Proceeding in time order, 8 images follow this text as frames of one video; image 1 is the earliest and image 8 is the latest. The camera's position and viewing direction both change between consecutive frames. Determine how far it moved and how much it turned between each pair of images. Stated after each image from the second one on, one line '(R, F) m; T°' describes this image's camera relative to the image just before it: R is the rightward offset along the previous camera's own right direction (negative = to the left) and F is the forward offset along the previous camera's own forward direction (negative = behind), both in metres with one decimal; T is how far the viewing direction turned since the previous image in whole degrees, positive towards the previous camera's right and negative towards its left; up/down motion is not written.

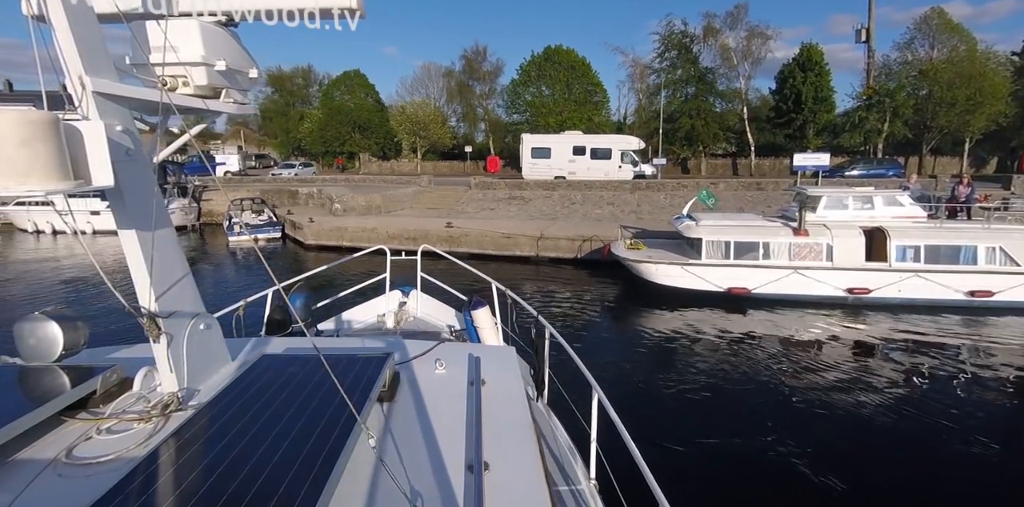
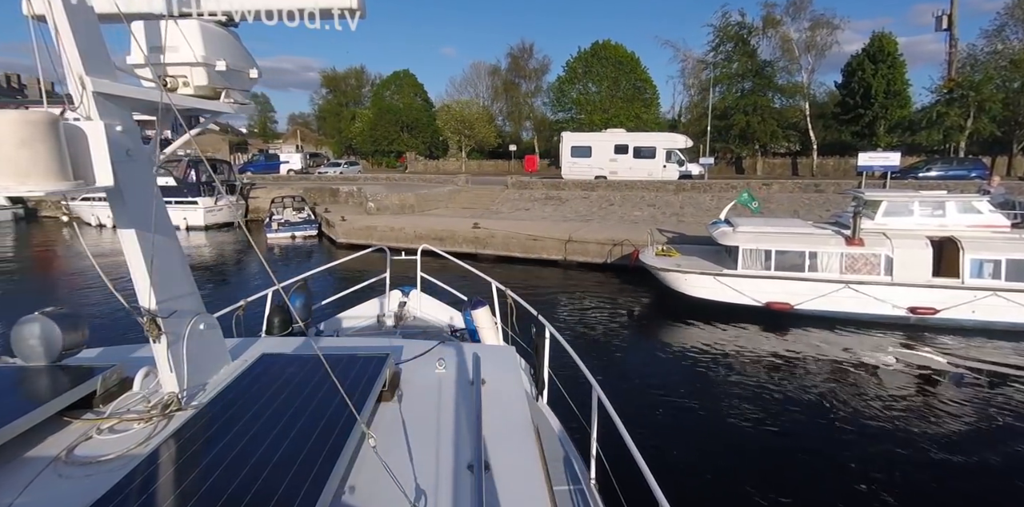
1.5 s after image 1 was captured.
(+0.6, +0.6) m; -6°
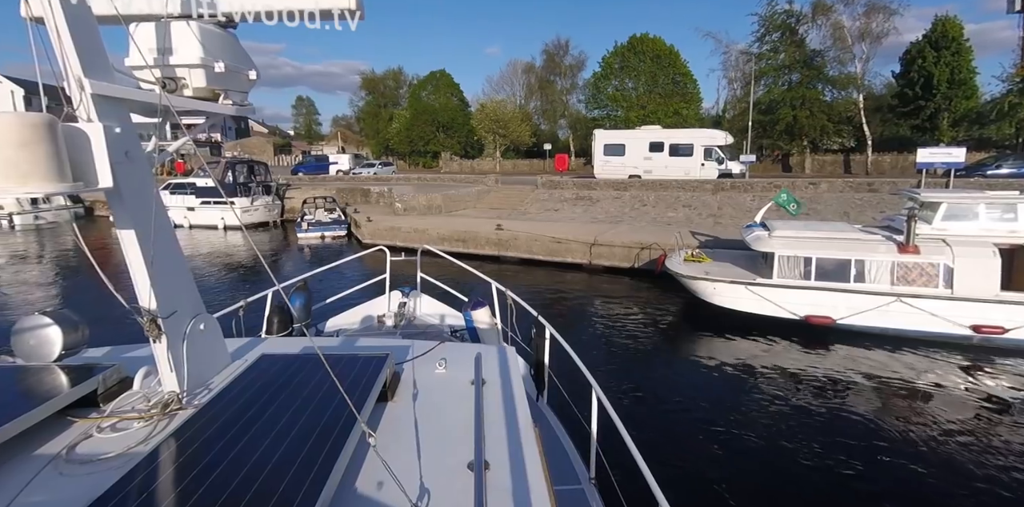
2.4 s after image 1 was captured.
(+0.4, +0.5) m; -4°
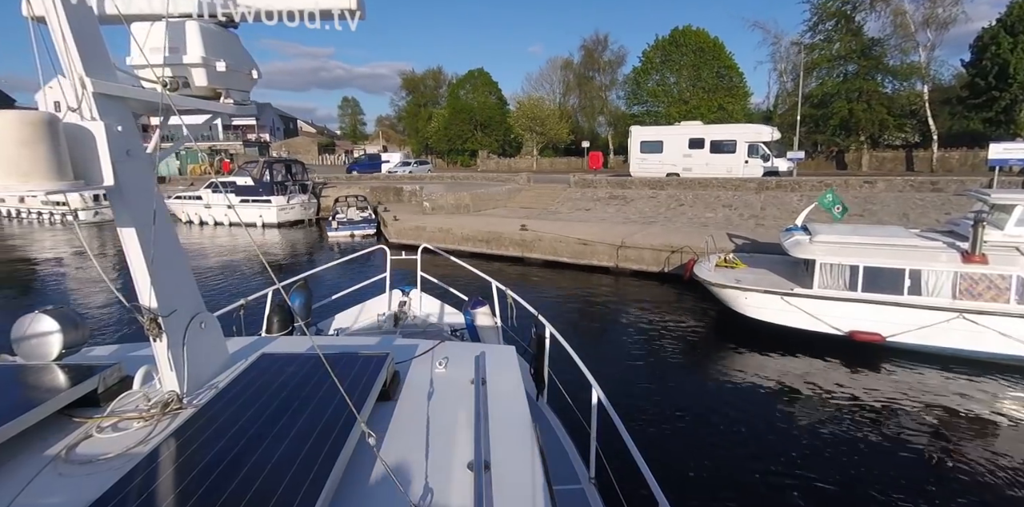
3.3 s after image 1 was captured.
(+0.4, +0.5) m; -5°
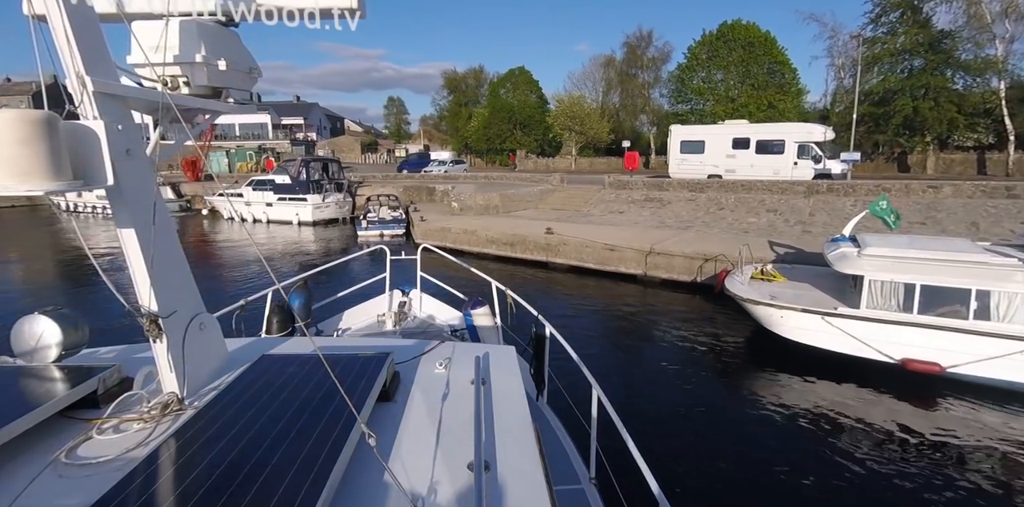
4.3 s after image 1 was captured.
(+0.4, +0.5) m; -5°
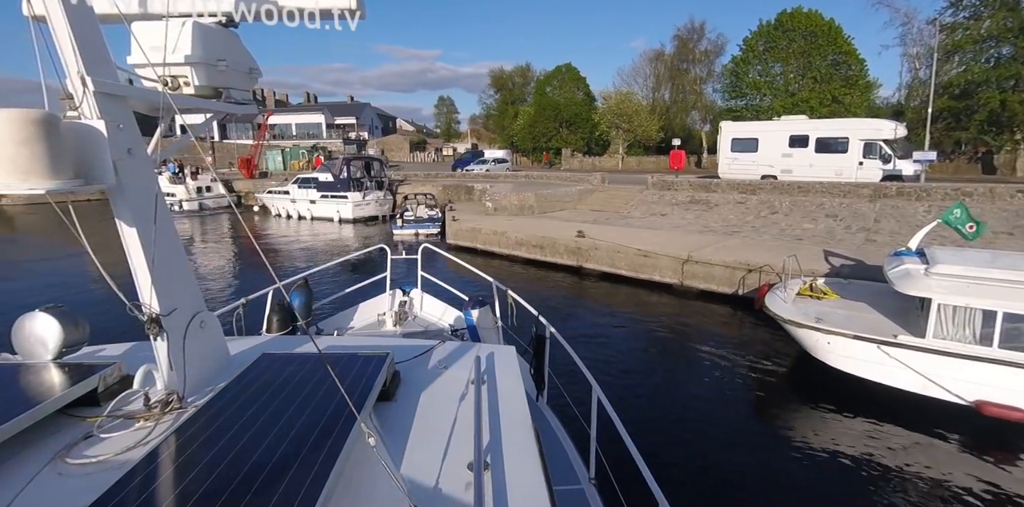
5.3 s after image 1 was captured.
(+0.5, +0.5) m; -5°
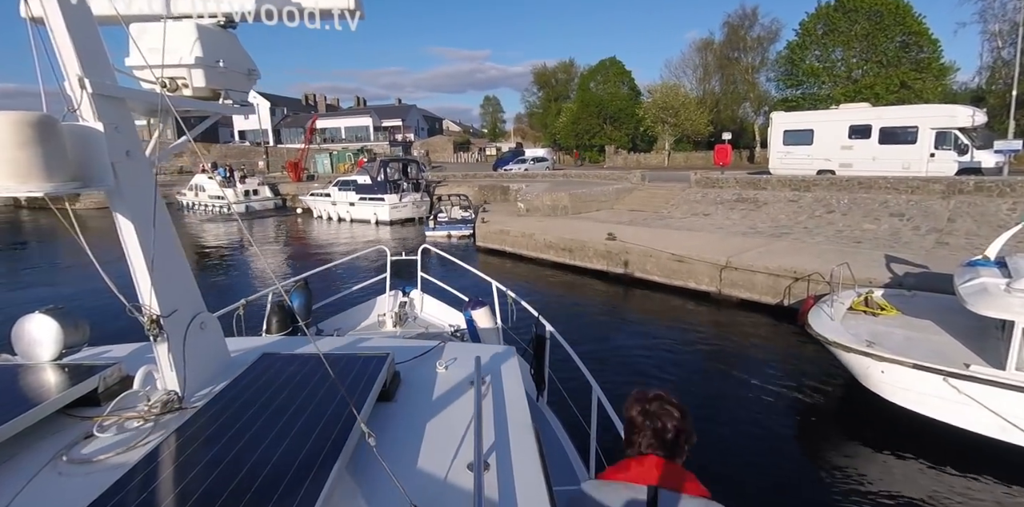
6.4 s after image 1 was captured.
(+0.5, +0.5) m; -5°
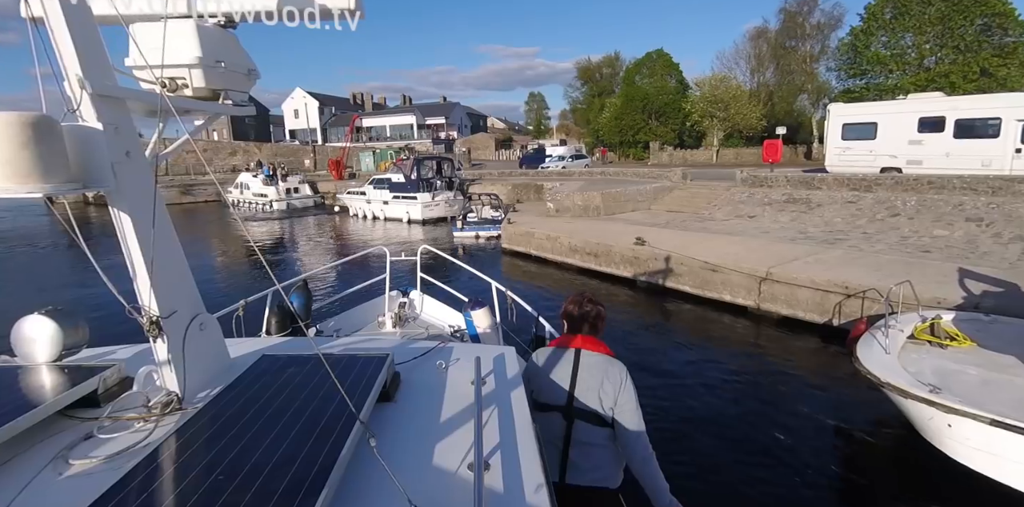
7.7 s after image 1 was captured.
(+0.5, +0.7) m; -5°
